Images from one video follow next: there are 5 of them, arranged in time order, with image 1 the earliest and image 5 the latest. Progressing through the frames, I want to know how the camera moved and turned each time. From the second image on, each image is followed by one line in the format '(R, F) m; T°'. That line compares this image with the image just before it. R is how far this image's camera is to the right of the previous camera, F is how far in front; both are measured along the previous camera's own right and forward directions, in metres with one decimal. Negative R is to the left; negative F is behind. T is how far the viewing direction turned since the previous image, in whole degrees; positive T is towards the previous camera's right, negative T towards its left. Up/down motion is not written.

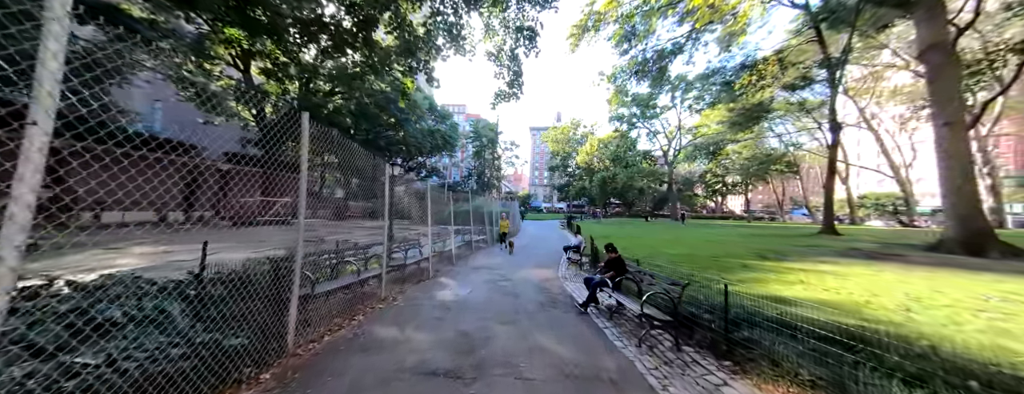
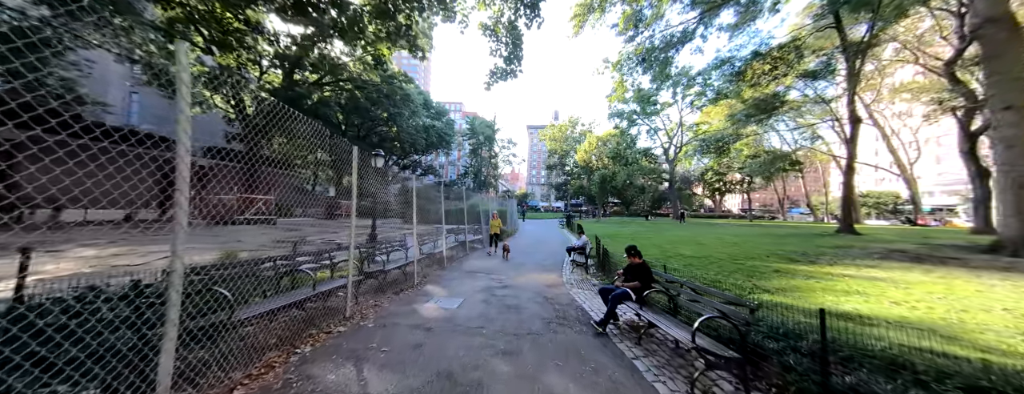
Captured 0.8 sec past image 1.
(0.0, +1.0) m; +1°
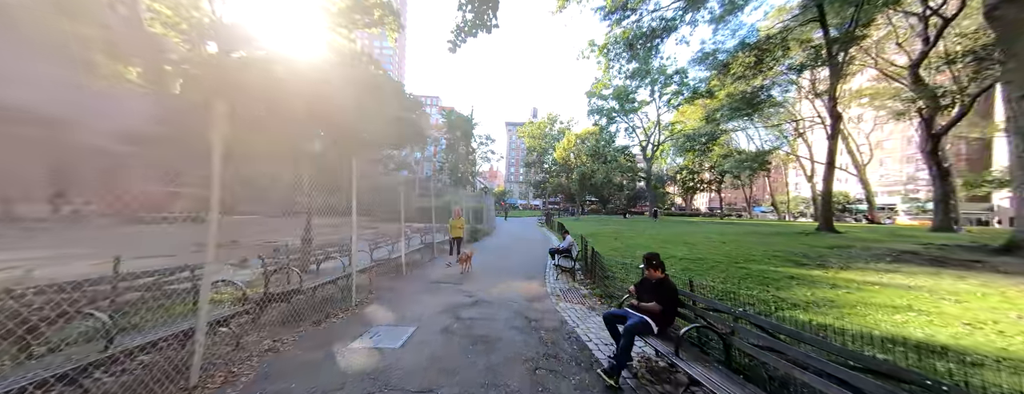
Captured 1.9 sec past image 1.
(+0.1, +1.4) m; +5°
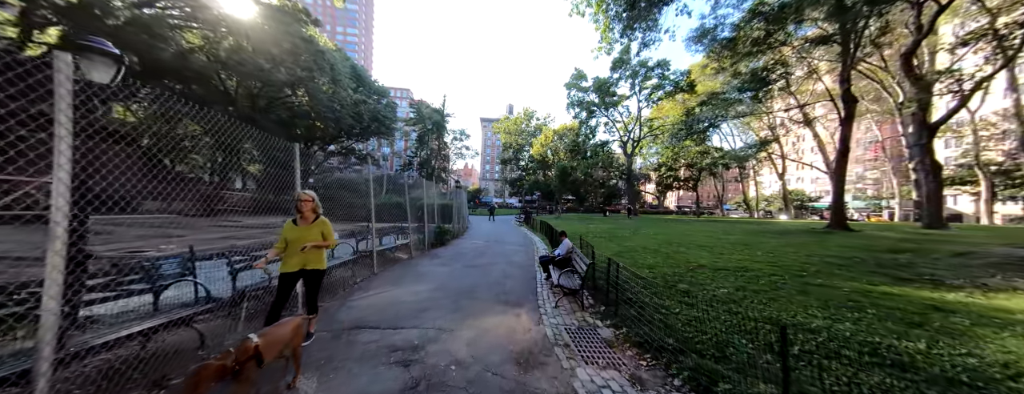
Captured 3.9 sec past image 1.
(0.0, +2.7) m; +5°
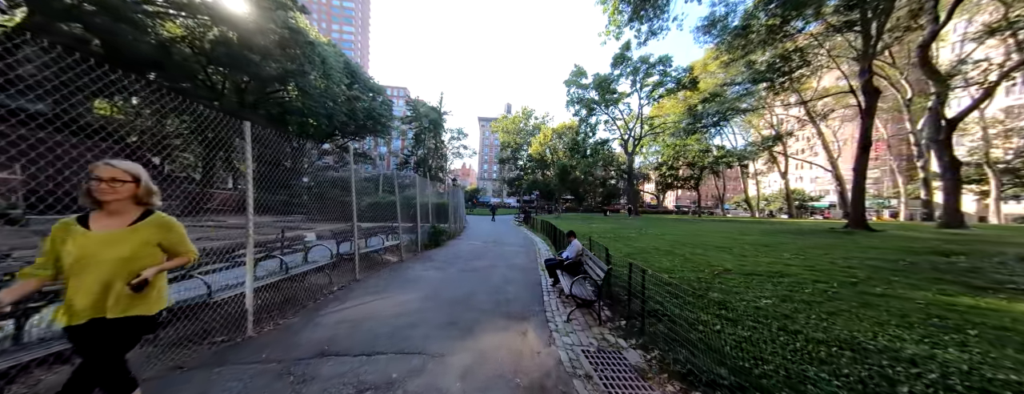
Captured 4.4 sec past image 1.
(-0.1, +0.8) m; 0°
